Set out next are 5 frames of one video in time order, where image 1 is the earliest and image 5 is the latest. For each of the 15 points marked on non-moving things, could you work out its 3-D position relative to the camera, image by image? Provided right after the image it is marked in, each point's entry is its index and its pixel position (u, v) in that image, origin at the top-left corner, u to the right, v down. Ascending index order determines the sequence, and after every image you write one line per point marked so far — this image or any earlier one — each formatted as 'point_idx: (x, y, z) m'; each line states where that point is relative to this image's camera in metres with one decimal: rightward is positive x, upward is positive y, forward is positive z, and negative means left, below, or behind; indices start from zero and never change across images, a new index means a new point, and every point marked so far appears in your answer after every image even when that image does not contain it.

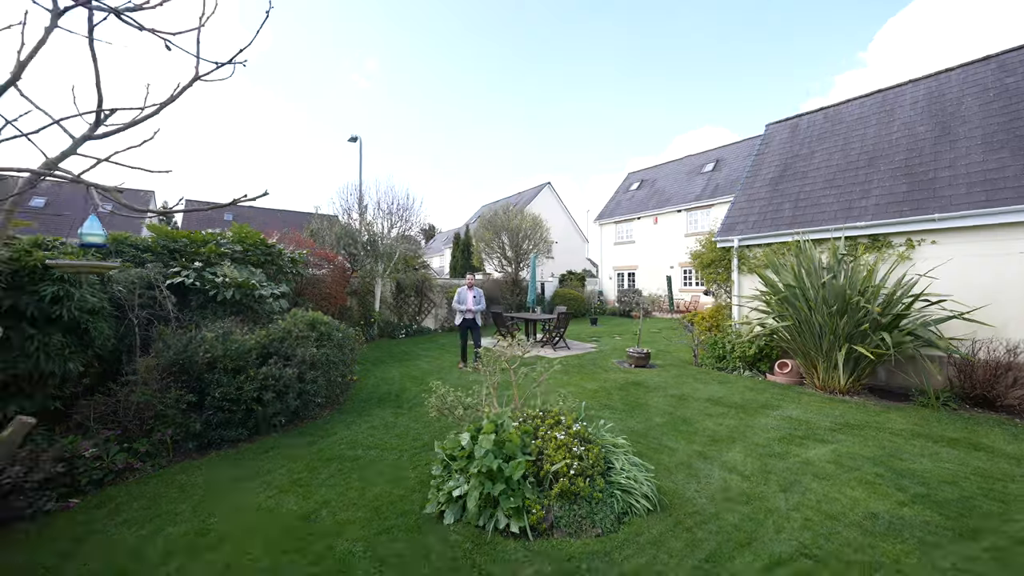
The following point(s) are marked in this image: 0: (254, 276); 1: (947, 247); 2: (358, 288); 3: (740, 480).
0: (-3.8, +0.2, +5.3) m
1: (+6.4, +0.6, +5.2) m
2: (-4.6, 0.0, +10.7) m
3: (+1.8, -1.5, +2.9) m
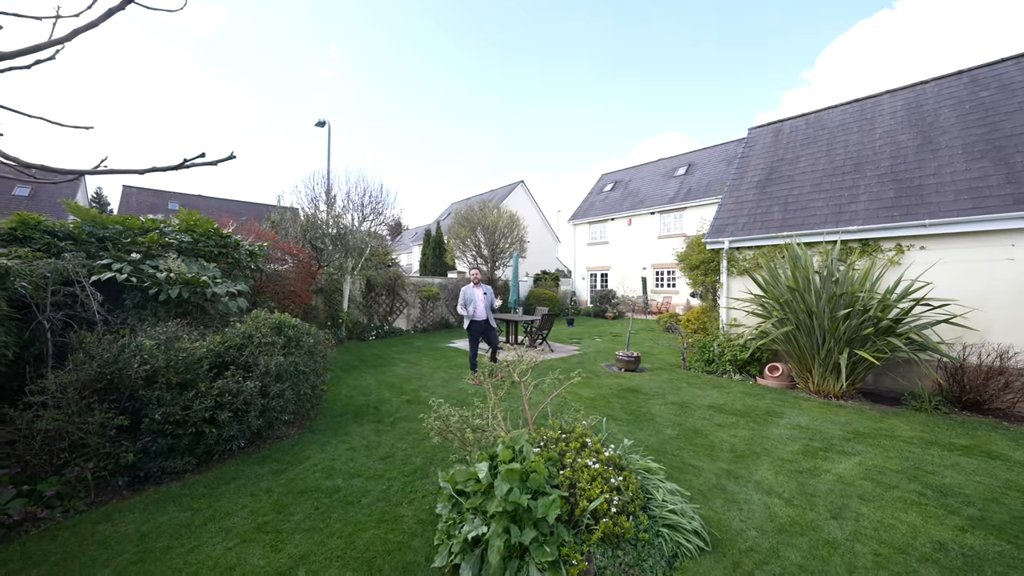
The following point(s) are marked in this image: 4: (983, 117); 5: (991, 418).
0: (-3.9, +0.2, +4.5) m
1: (+6.3, +0.5, +5.3) m
2: (-5.1, +0.1, +9.8) m
3: (+2.0, -1.6, +2.6) m
4: (+8.1, +2.9, +6.1) m
5: (+6.0, -1.6, +4.5) m
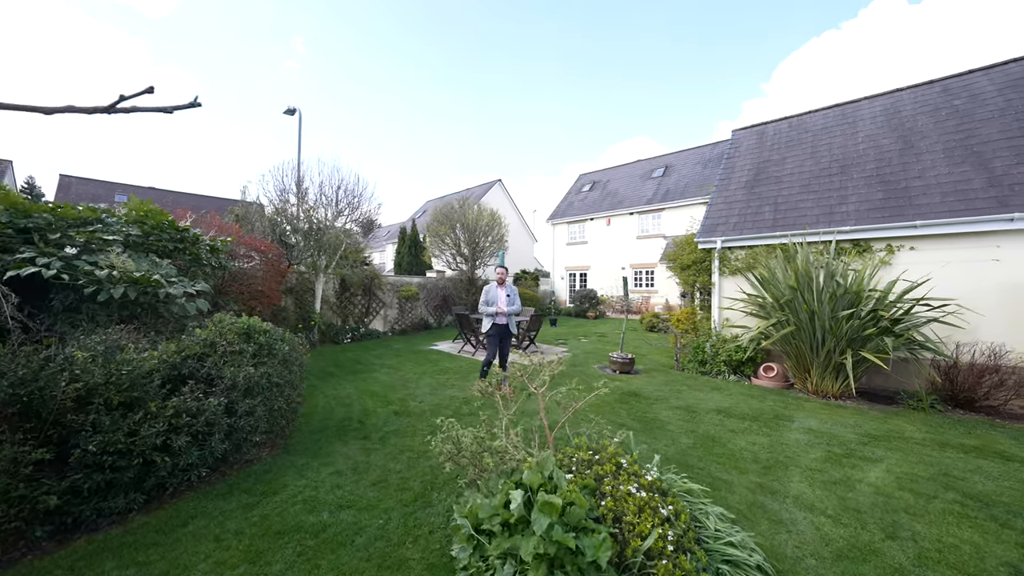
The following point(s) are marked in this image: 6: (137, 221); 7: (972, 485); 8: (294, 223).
0: (-3.8, +0.2, +3.9) m
1: (+6.2, +0.5, +5.4) m
2: (-5.5, +0.1, +9.1) m
3: (+2.1, -1.6, +2.4) m
4: (+7.9, +2.9, +6.3) m
5: (+6.0, -1.6, +4.5) m
6: (-4.4, +0.8, +4.2) m
7: (+3.7, -1.6, +2.9) m
8: (-5.7, +1.7, +9.4) m
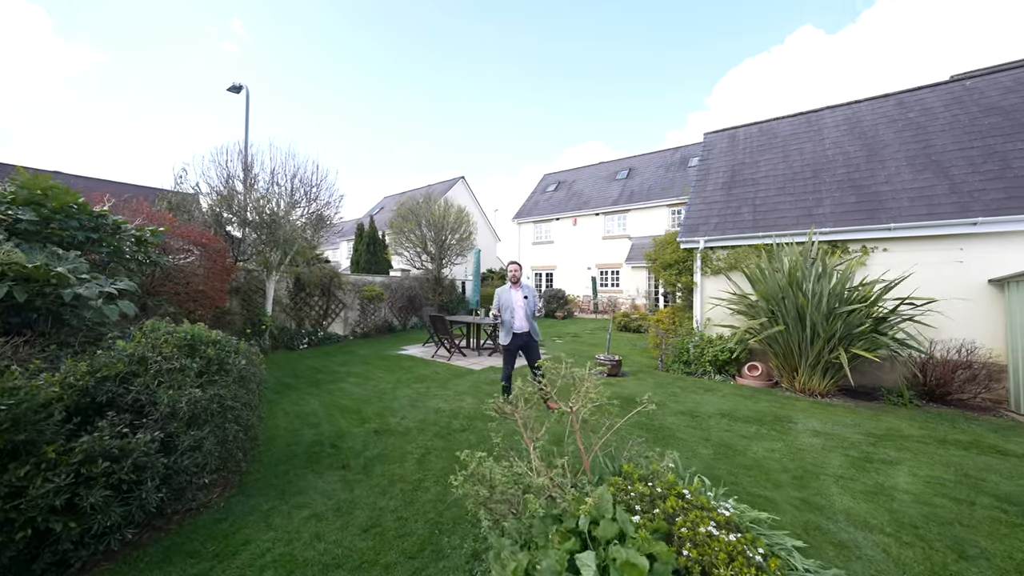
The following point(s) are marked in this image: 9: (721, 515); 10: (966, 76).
0: (-3.7, +0.2, +3.0) m
1: (+6.1, +0.5, +5.7) m
2: (-6.0, +0.1, +8.0) m
3: (+2.4, -1.6, +2.2) m
4: (+7.7, +2.9, +6.8) m
5: (+5.9, -1.6, +4.8) m
6: (-4.4, +0.8, +3.2) m
7: (+3.8, -1.6, +2.8) m
8: (-6.3, +1.7, +8.3) m
9: (+1.1, -1.2, +1.8) m
10: (+9.5, +4.5, +7.5) m
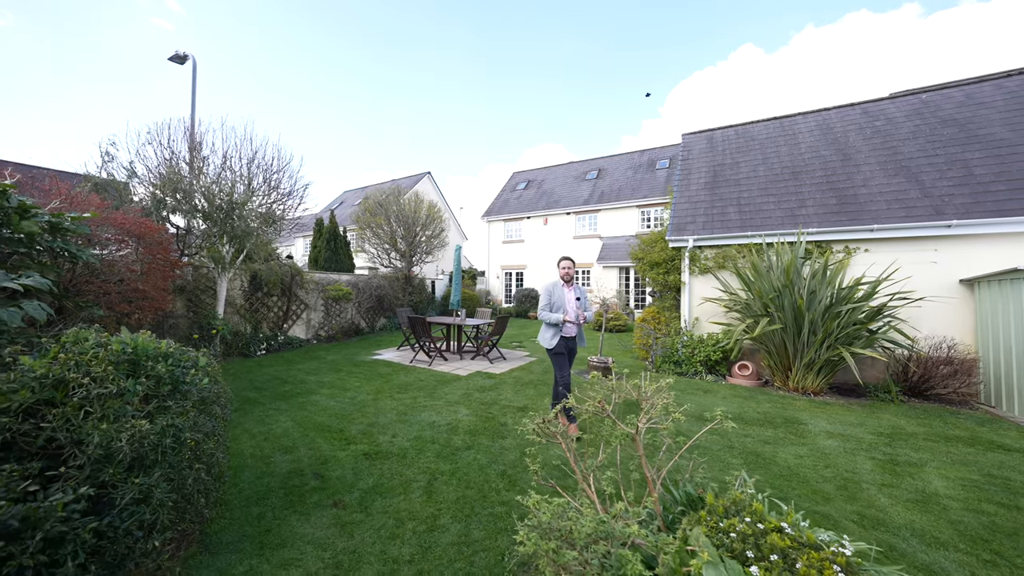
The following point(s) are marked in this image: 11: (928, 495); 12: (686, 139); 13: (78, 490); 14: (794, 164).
0: (-3.5, +0.2, +2.2) m
1: (+6.0, +0.6, +5.9) m
2: (-6.3, +0.1, +6.9) m
3: (+2.6, -1.6, +2.0) m
4: (+7.4, +2.9, +7.2) m
5: (+5.9, -1.6, +5.0) m
6: (-4.1, +0.8, +2.4) m
7: (+4.0, -1.6, +2.8) m
8: (-6.6, +1.7, +7.2) m
9: (+1.4, -1.2, +1.6) m
10: (+9.2, +4.5, +8.1) m
11: (+3.1, -1.6, +2.7) m
12: (+4.8, +4.0, +9.8) m
13: (-1.9, -0.9, +1.6) m
14: (+6.0, +2.6, +7.6) m
